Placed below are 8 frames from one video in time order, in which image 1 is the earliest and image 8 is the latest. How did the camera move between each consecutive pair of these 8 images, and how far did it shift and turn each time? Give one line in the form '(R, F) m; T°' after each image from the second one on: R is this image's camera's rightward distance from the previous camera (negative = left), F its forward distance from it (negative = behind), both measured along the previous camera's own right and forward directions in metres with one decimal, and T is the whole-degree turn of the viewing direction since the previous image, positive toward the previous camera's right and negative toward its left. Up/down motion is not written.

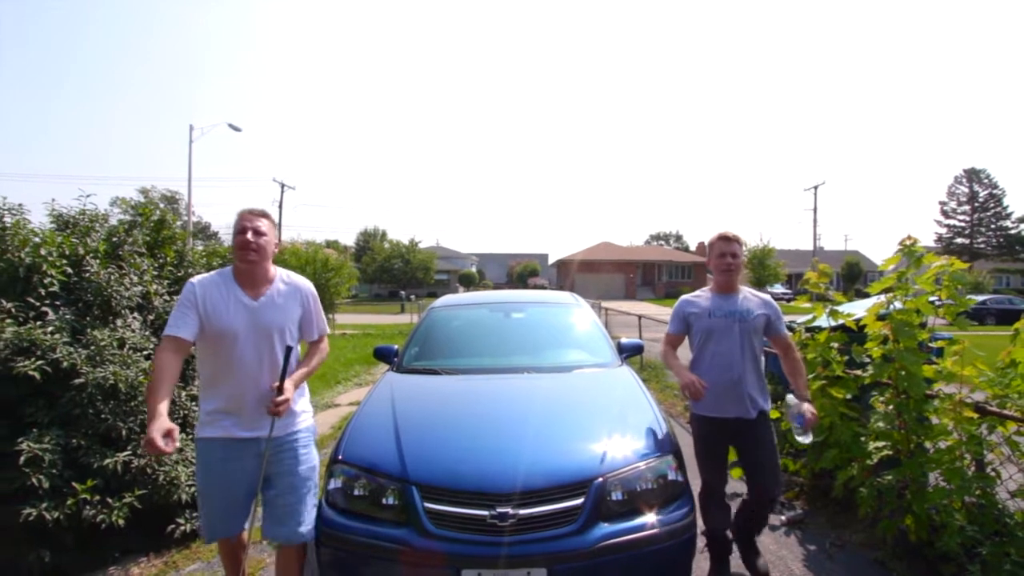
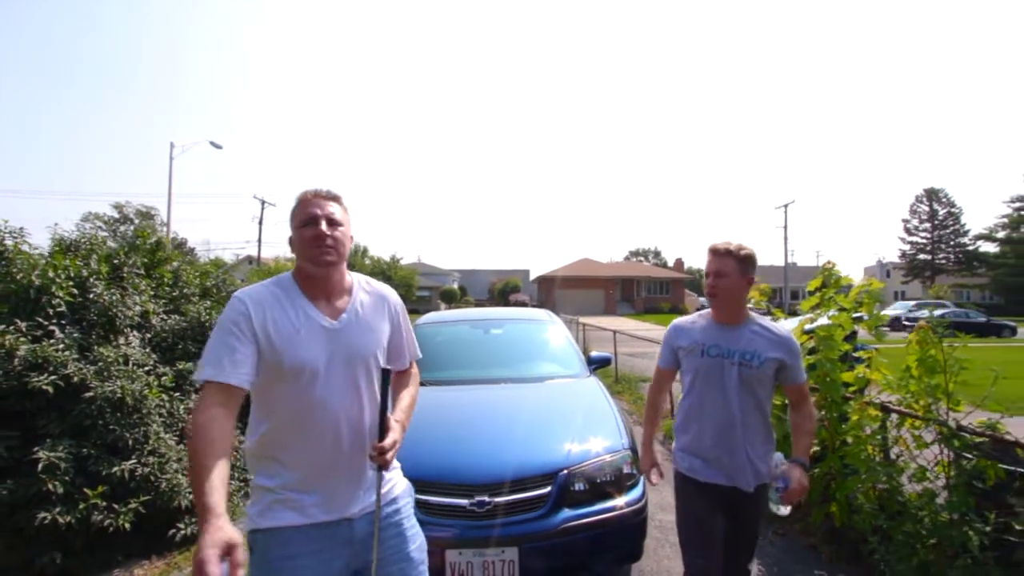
(0.0, -0.5) m; +2°
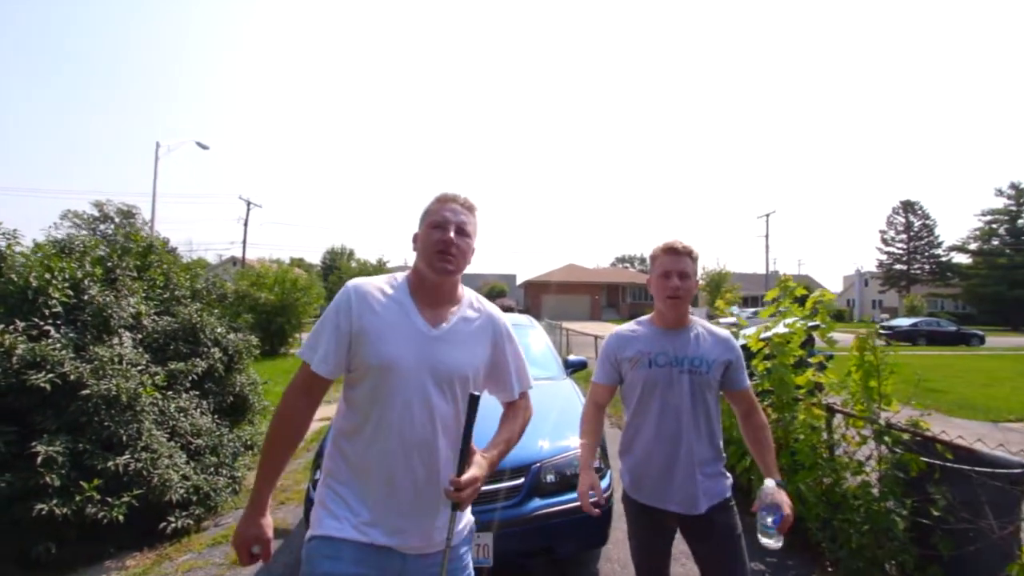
(+0.1, -0.3) m; +2°
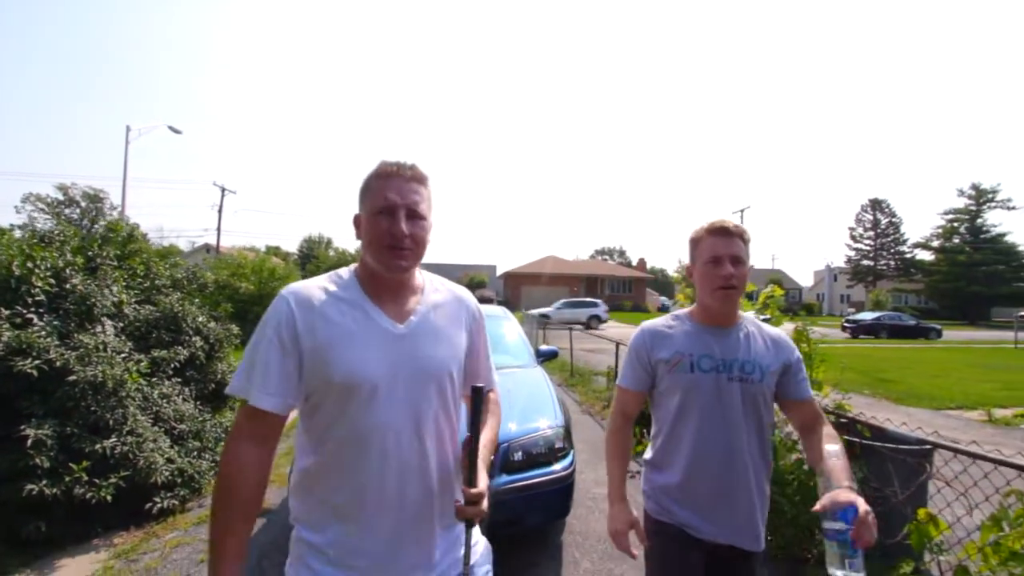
(+0.1, -0.3) m; +2°
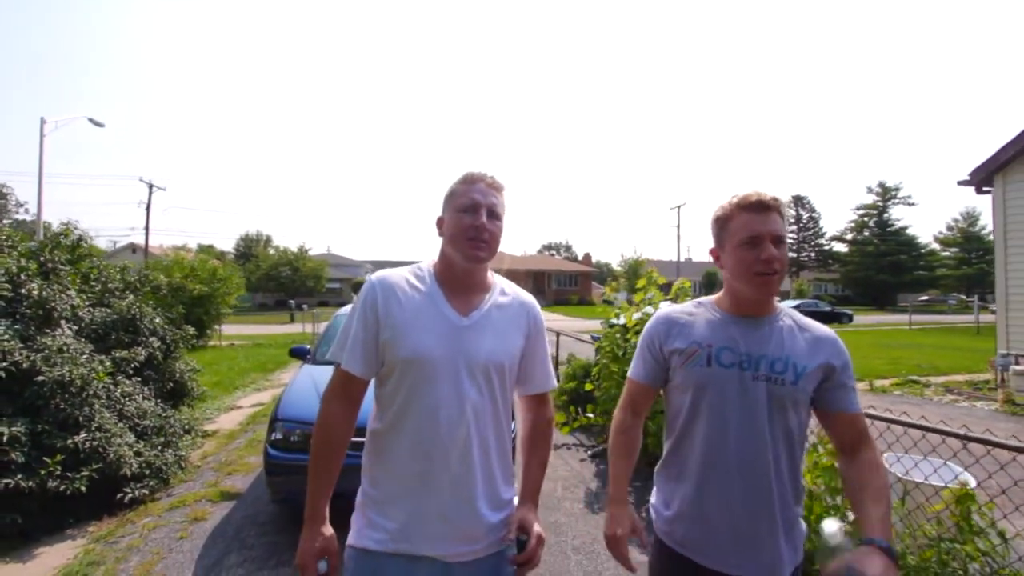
(0.0, -0.7) m; +6°
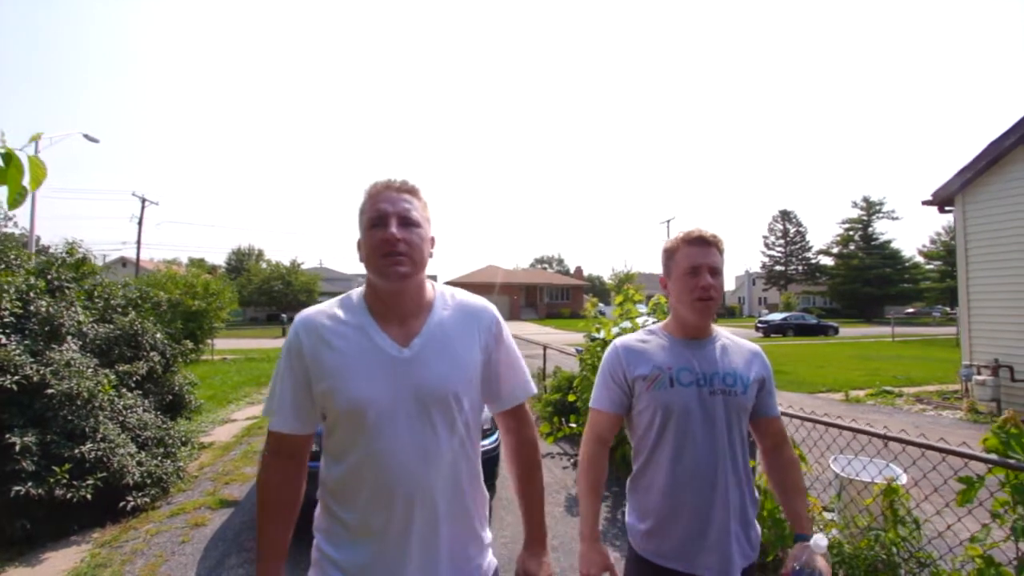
(+0.1, -0.4) m; +1°
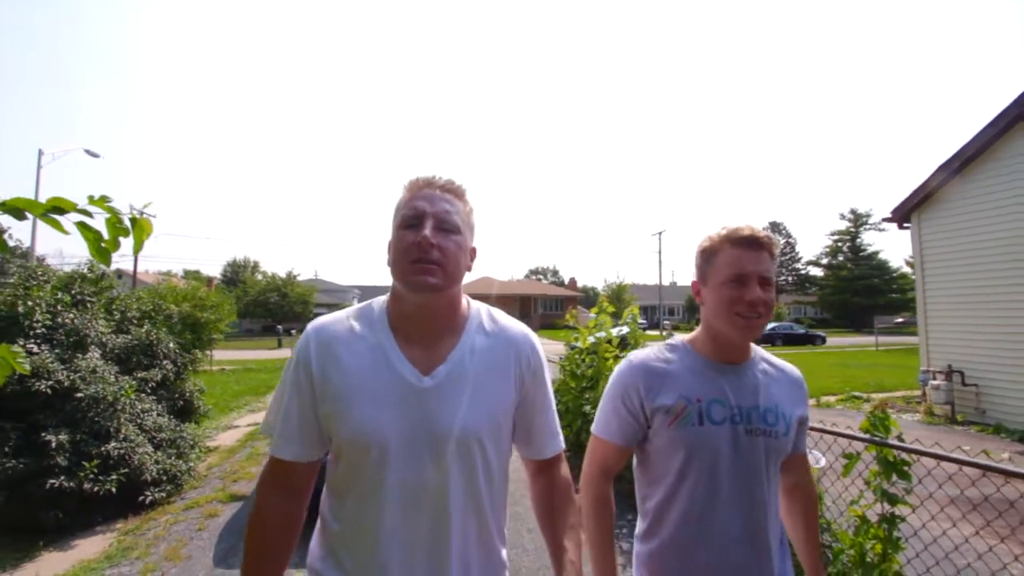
(+0.2, -0.6) m; +1°
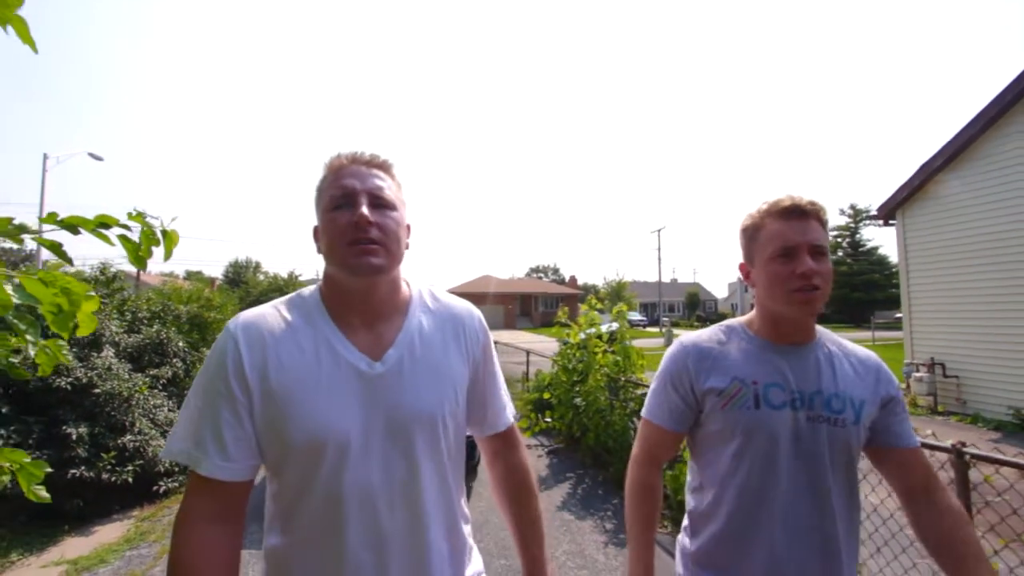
(+0.1, -0.3) m; 0°
